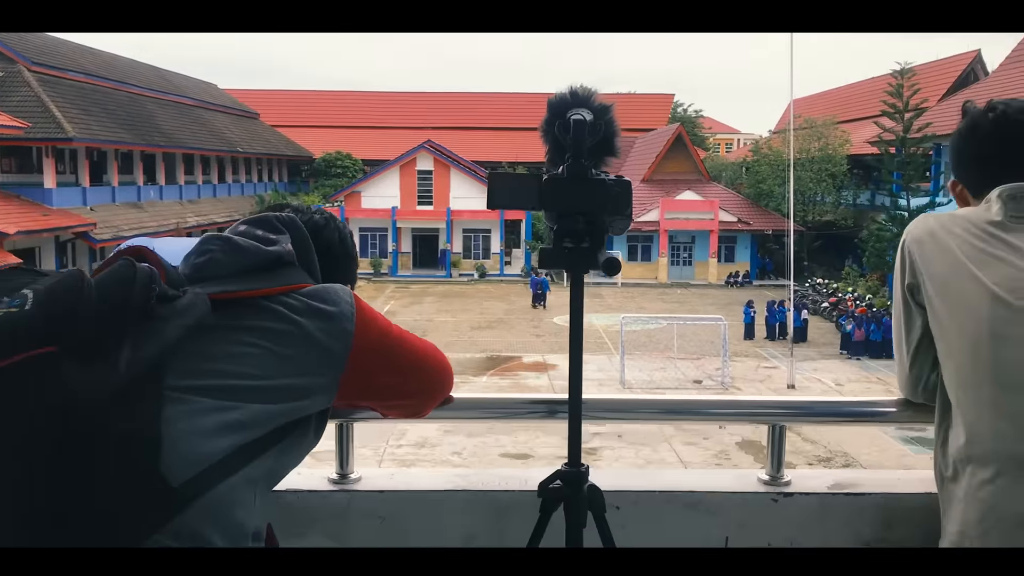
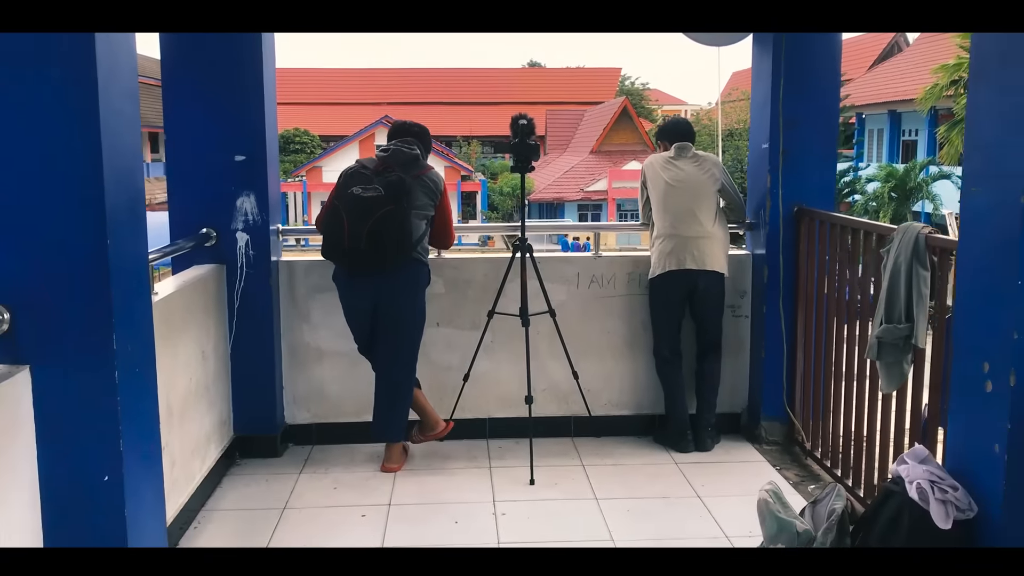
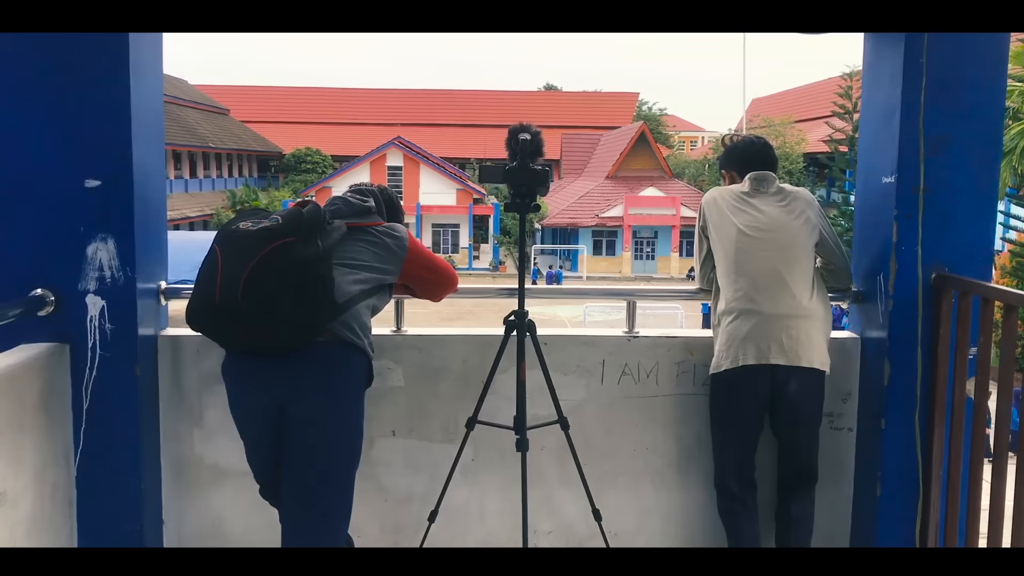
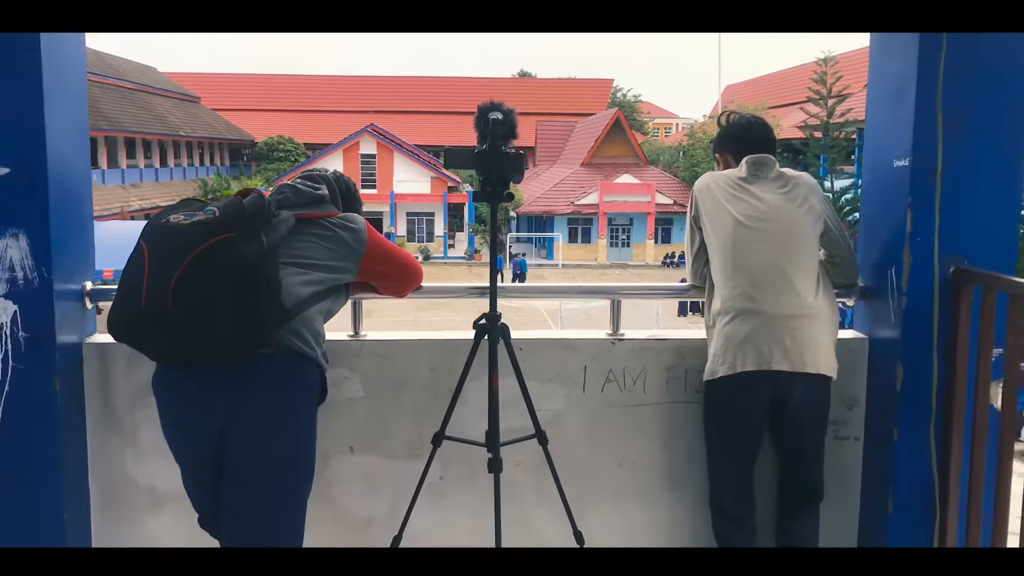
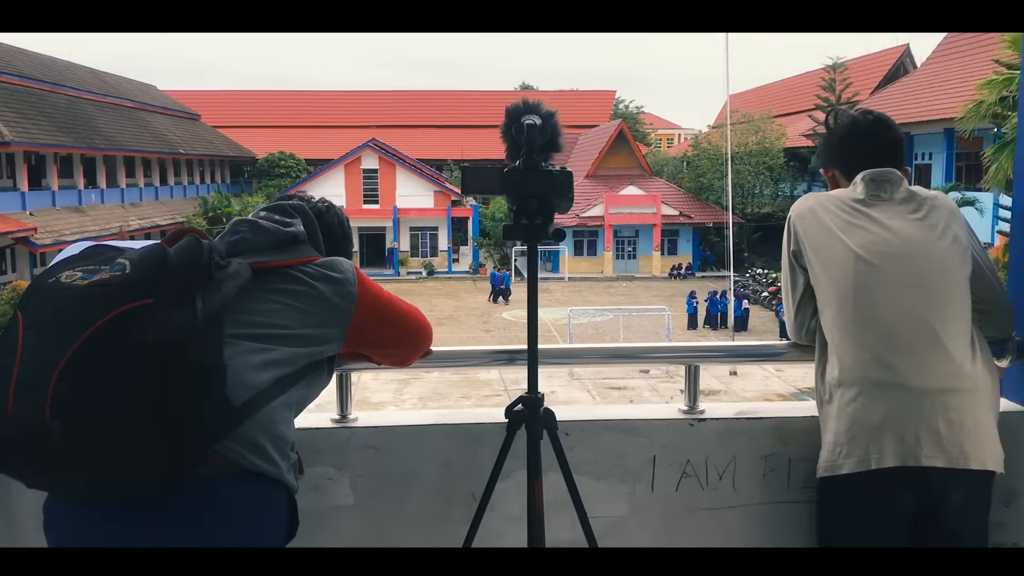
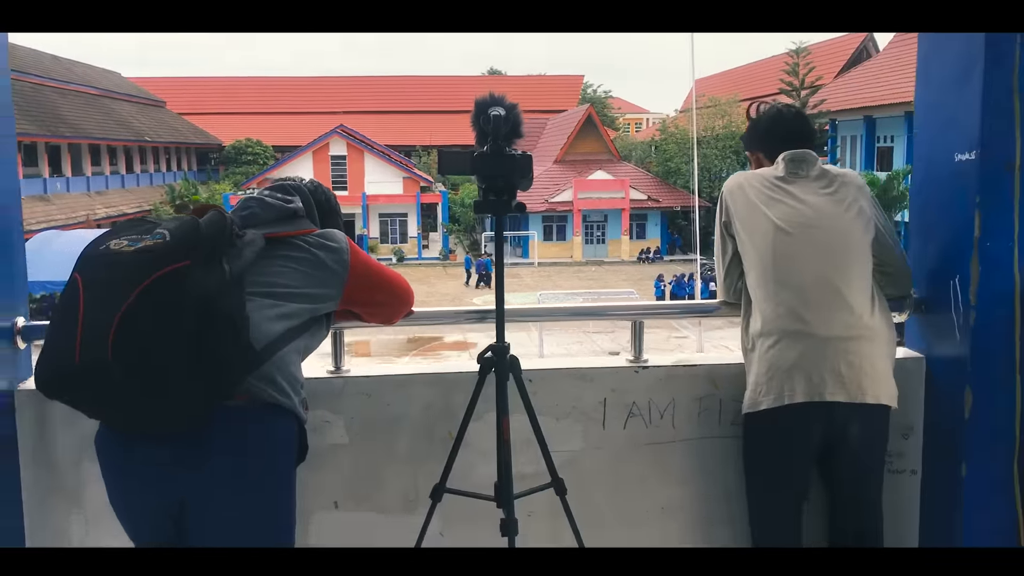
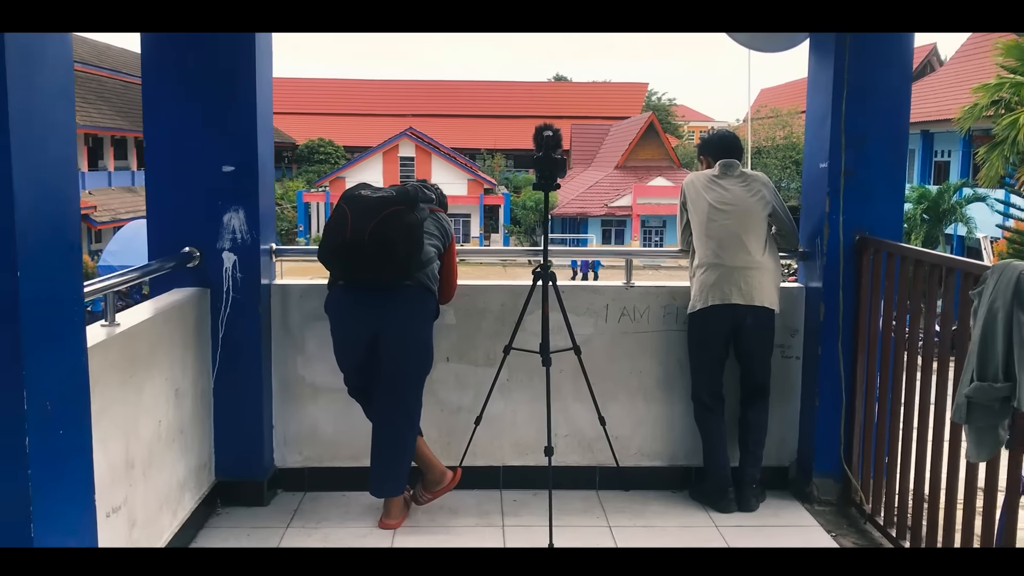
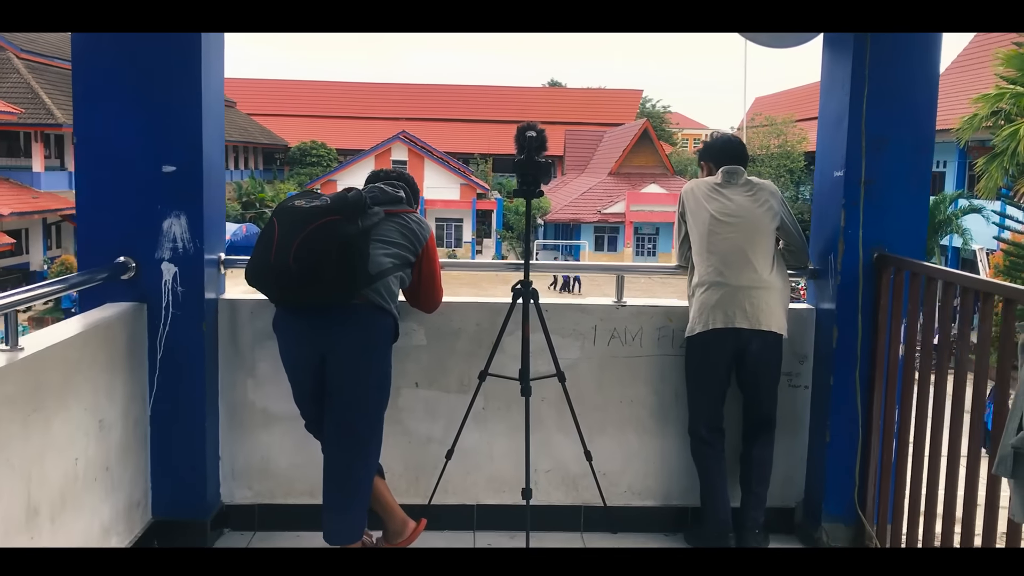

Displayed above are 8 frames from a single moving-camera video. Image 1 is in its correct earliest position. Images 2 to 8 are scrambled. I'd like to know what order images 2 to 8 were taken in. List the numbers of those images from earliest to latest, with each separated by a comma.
5, 6, 4, 3, 8, 7, 2
